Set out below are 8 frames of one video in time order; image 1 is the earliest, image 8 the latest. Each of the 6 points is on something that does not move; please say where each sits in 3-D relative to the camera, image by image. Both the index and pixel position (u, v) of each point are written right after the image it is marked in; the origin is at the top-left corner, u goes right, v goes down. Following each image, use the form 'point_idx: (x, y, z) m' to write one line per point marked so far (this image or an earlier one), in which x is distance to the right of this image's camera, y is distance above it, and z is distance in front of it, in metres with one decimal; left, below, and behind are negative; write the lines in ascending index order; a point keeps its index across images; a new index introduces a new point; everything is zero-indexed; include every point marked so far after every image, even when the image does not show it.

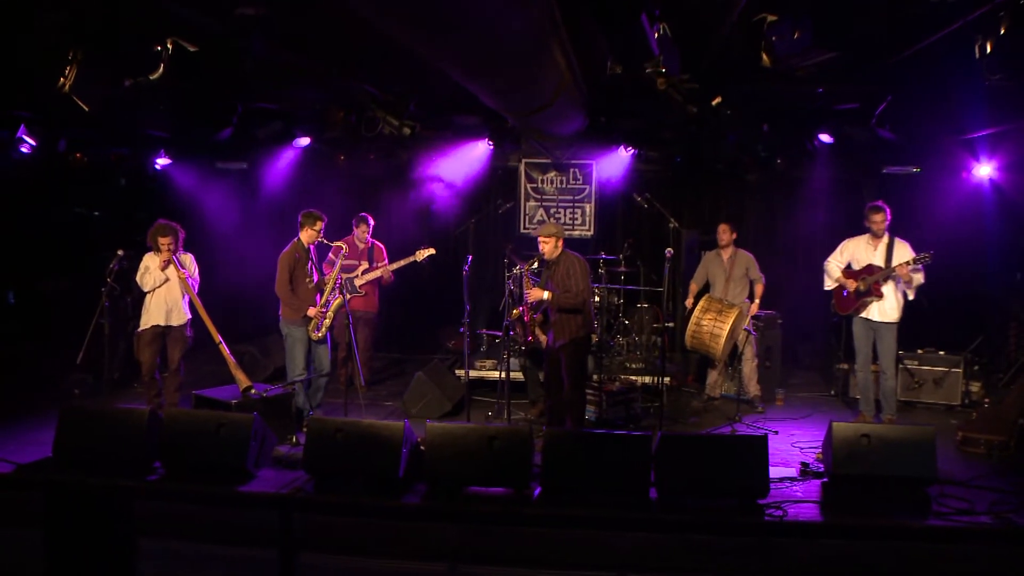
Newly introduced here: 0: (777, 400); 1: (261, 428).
0: (+2.1, -0.9, +8.1) m
1: (-1.6, -0.8, +6.1) m
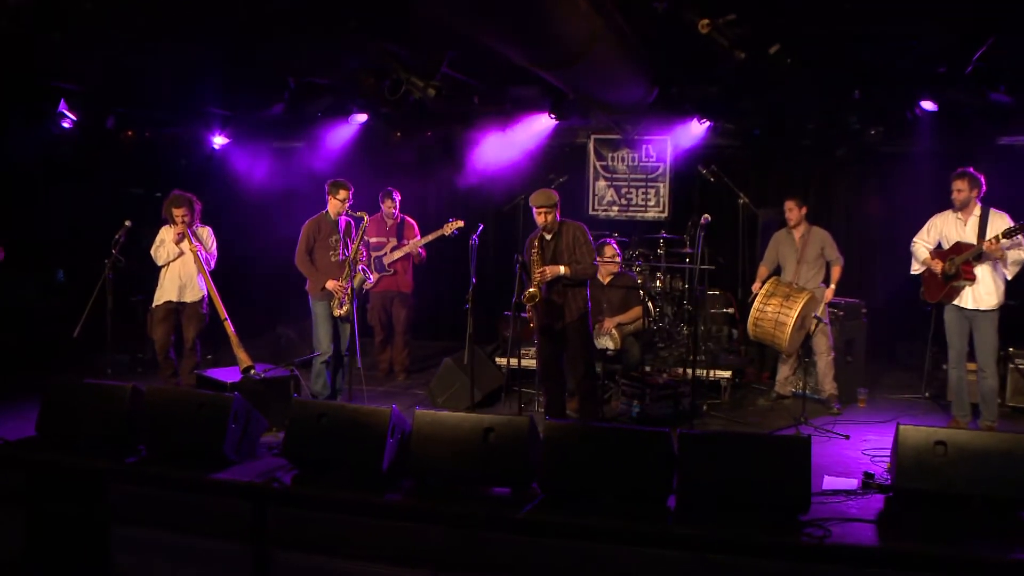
0: (+2.4, -0.8, +7.1) m
1: (-1.5, -0.7, +5.6) m
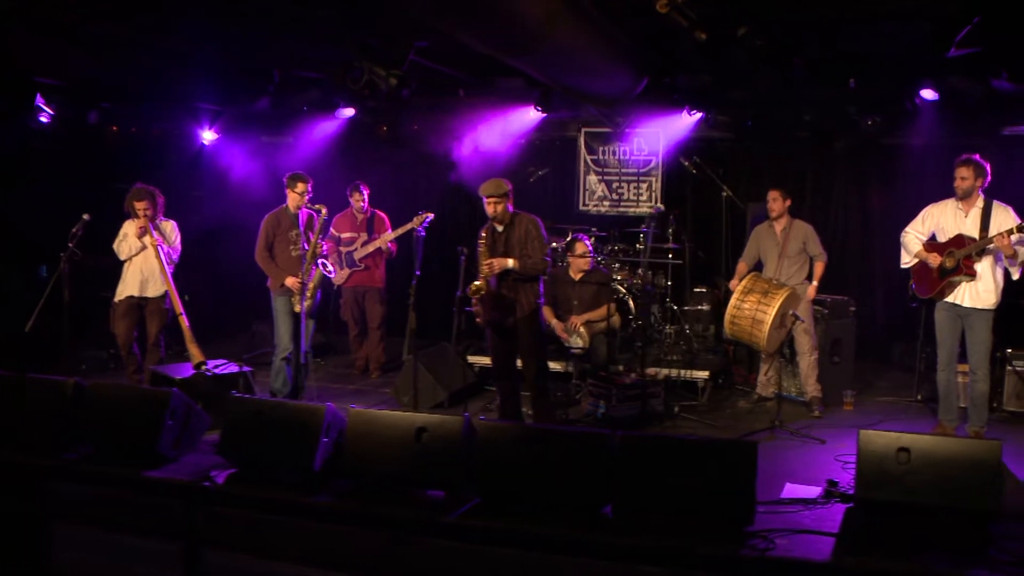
0: (+2.2, -0.8, +6.7) m
1: (-1.8, -0.6, +5.5) m
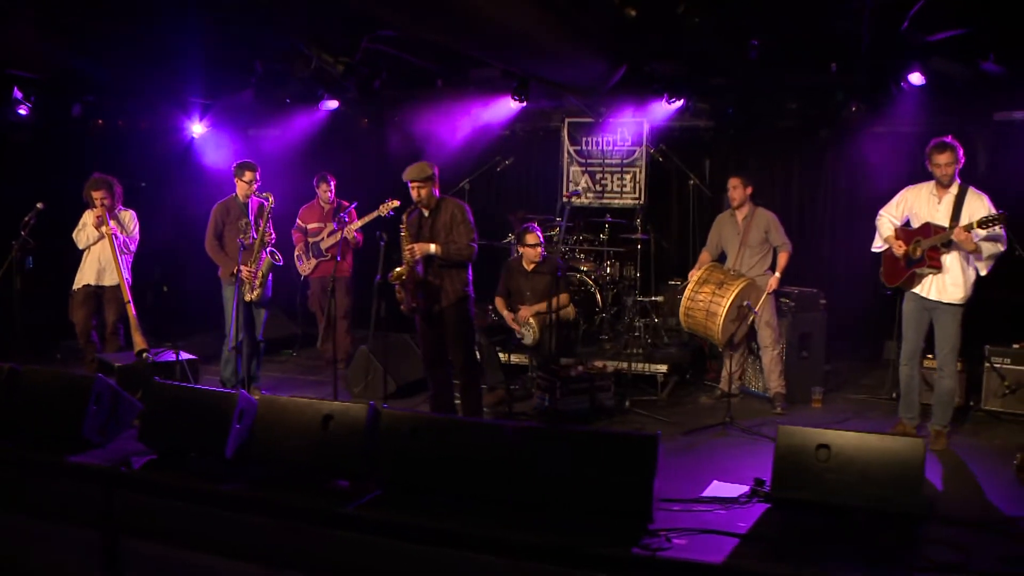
0: (+1.9, -0.7, +6.4) m
1: (-2.2, -0.6, +5.4) m
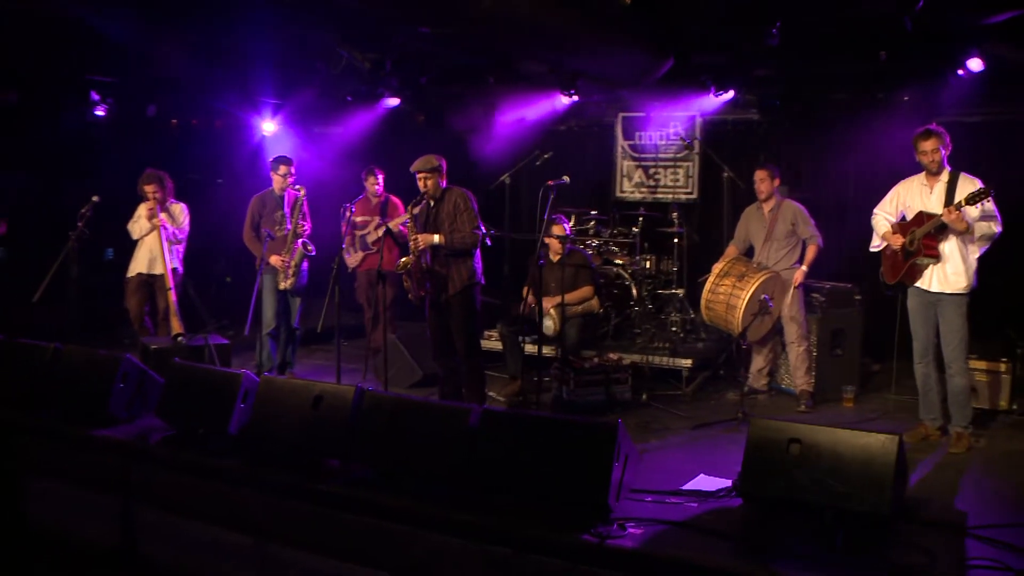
0: (+2.1, -0.7, +6.2) m
1: (-2.1, -0.5, +5.8) m
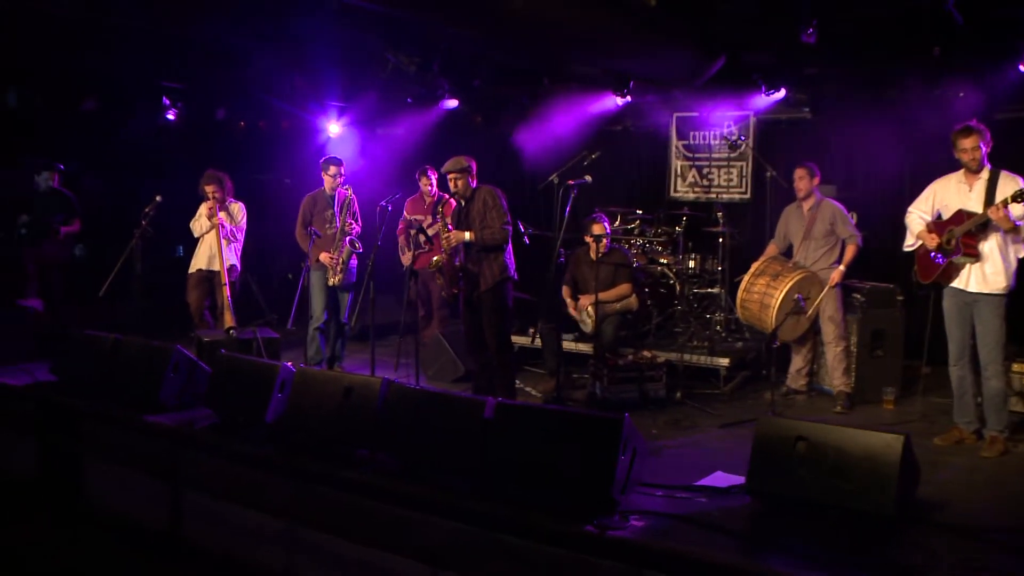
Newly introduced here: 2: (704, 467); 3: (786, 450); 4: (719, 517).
0: (+2.3, -0.7, +6.1) m
1: (-1.9, -0.5, +6.1) m
2: (+0.9, -0.9, +4.8) m
3: (+1.1, -0.7, +4.1) m
4: (+0.9, -1.0, +4.2) m
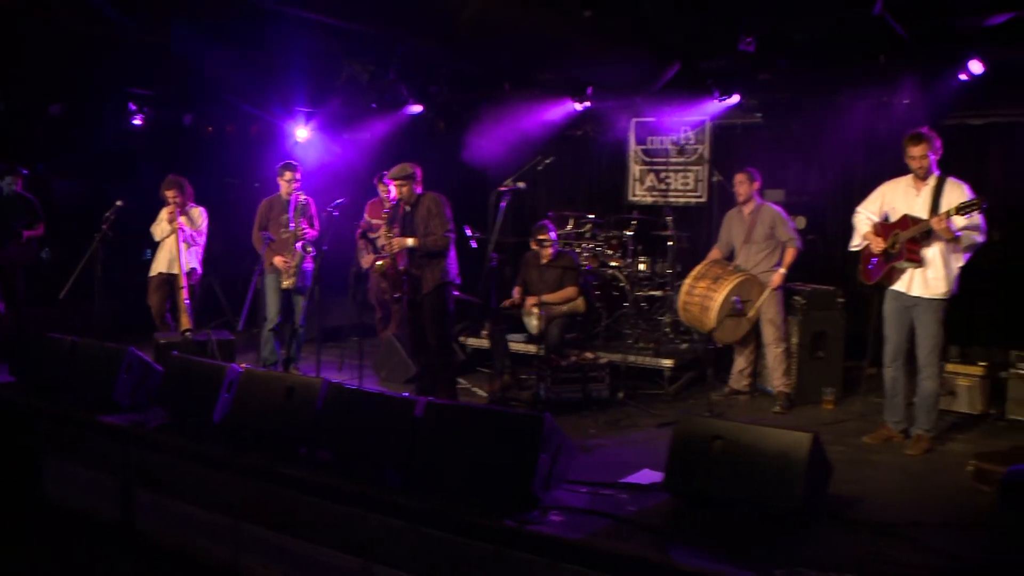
0: (+1.9, -0.7, +6.3) m
1: (-2.3, -0.5, +6.2) m
2: (+0.6, -0.9, +5.0) m
3: (+0.8, -0.7, +4.3) m
4: (+0.5, -1.0, +4.3) m
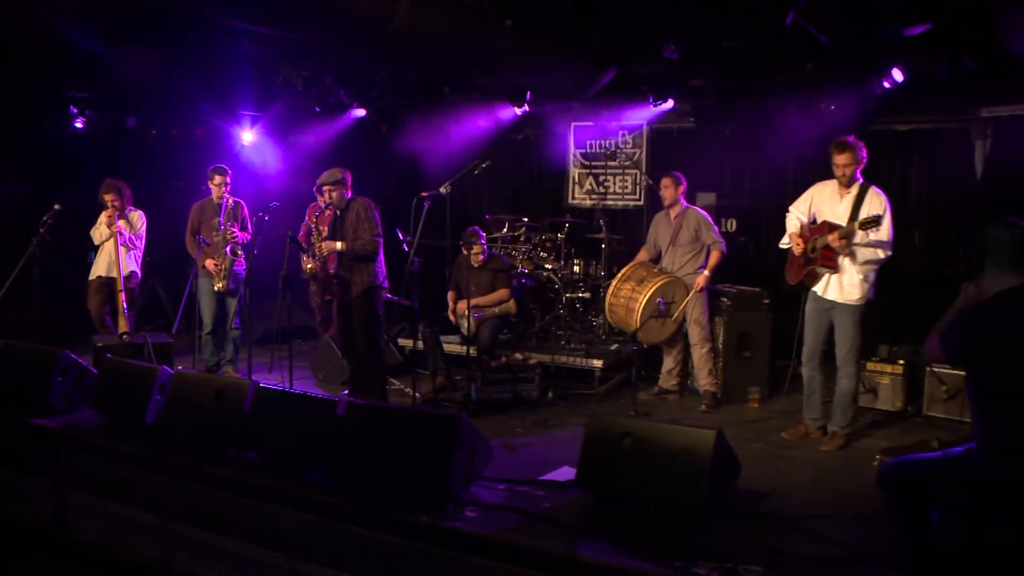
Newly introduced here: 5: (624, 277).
0: (+1.5, -0.7, +6.4) m
1: (-2.7, -0.5, +6.2) m
2: (+0.2, -0.9, +5.1) m
3: (+0.4, -0.7, +4.4) m
4: (+0.2, -1.0, +4.5) m
5: (+0.7, +0.1, +6.3) m
